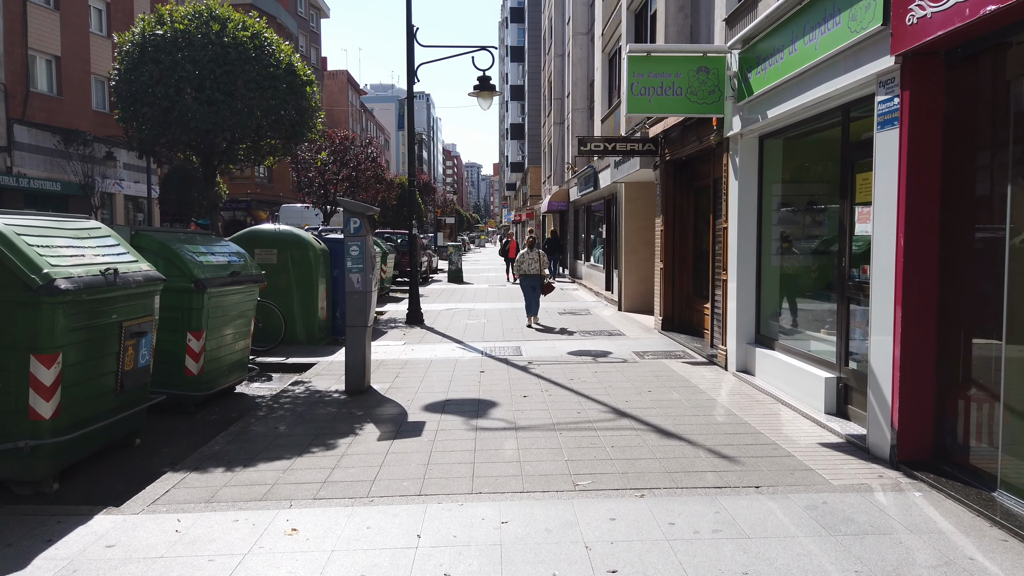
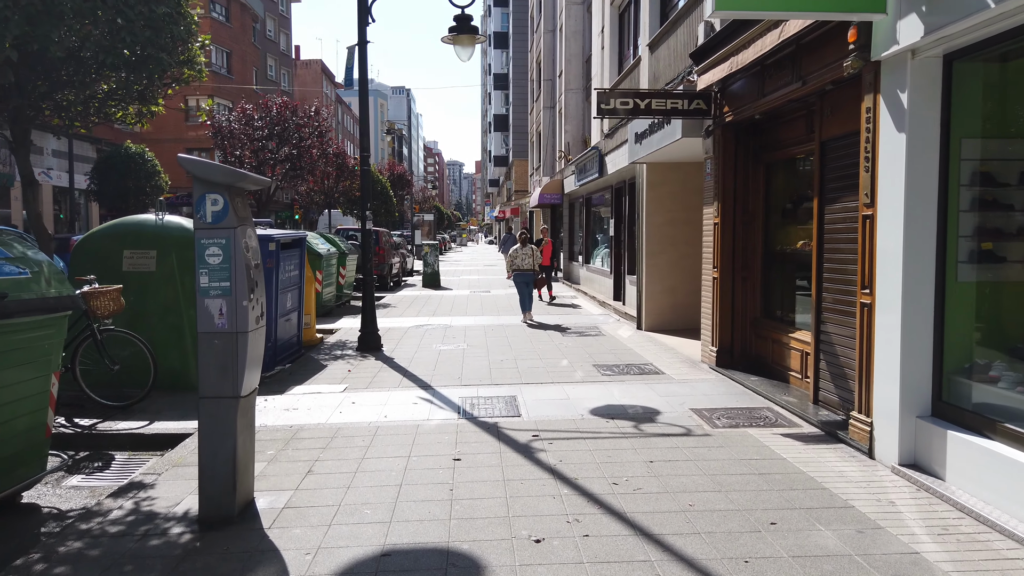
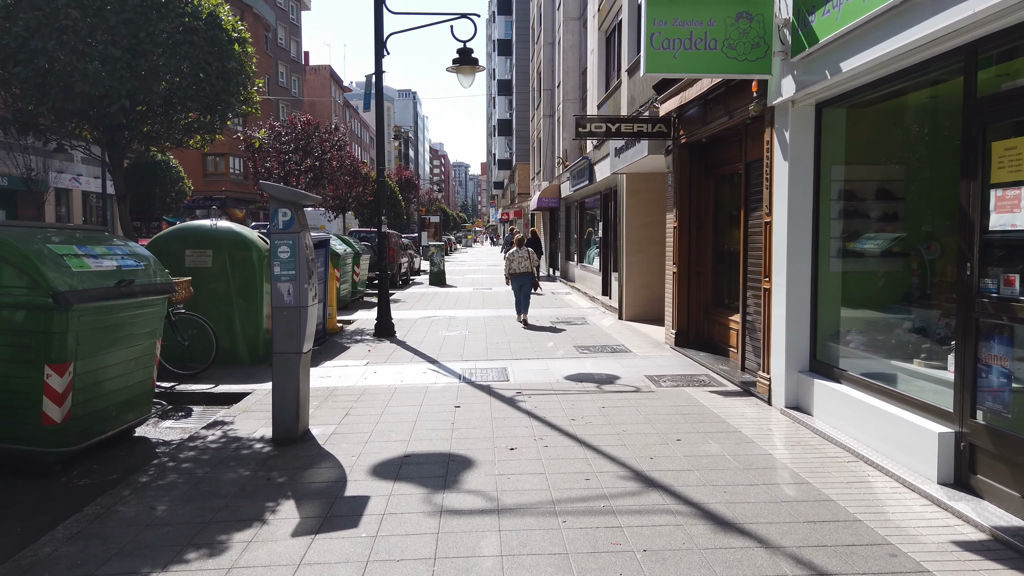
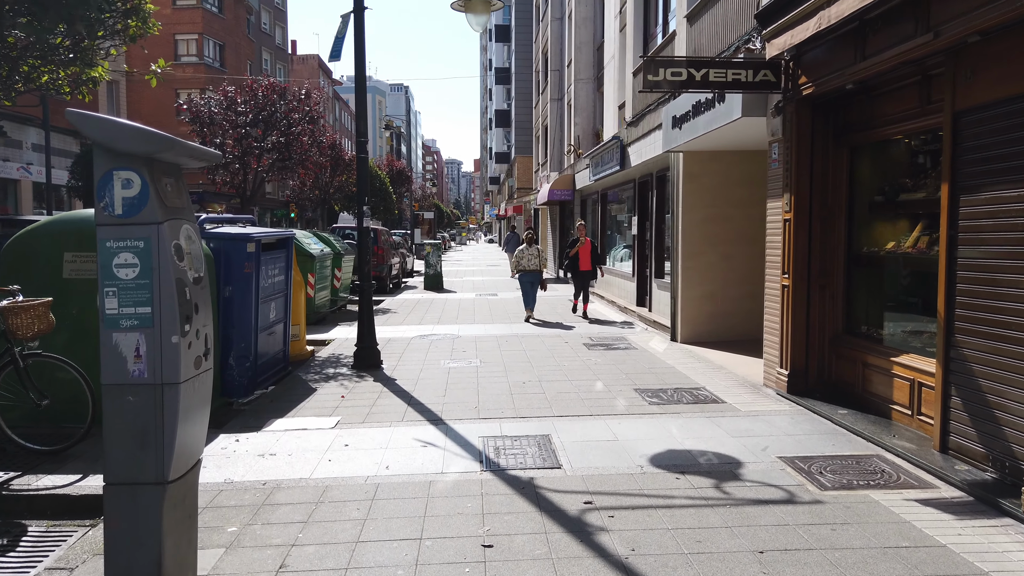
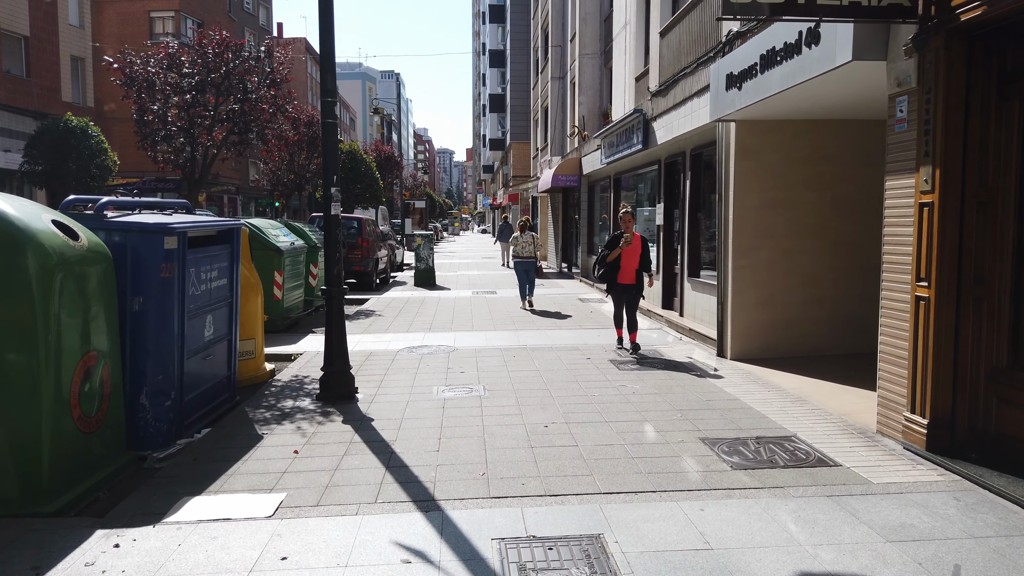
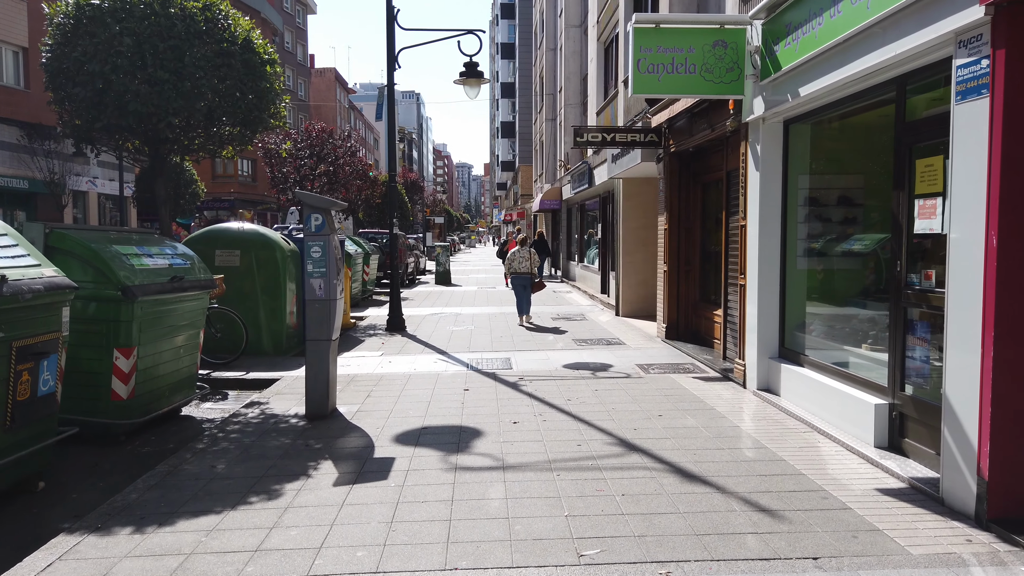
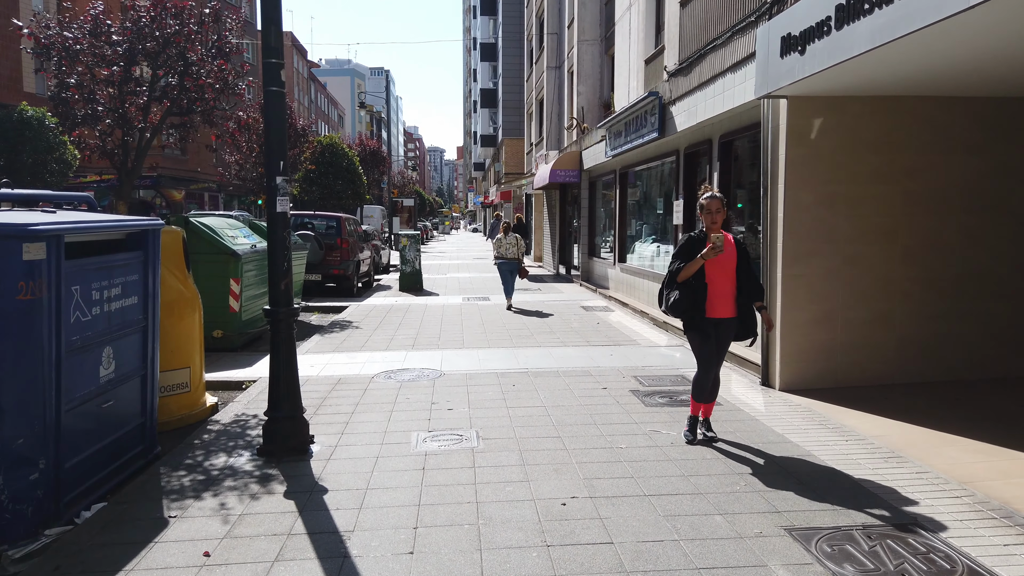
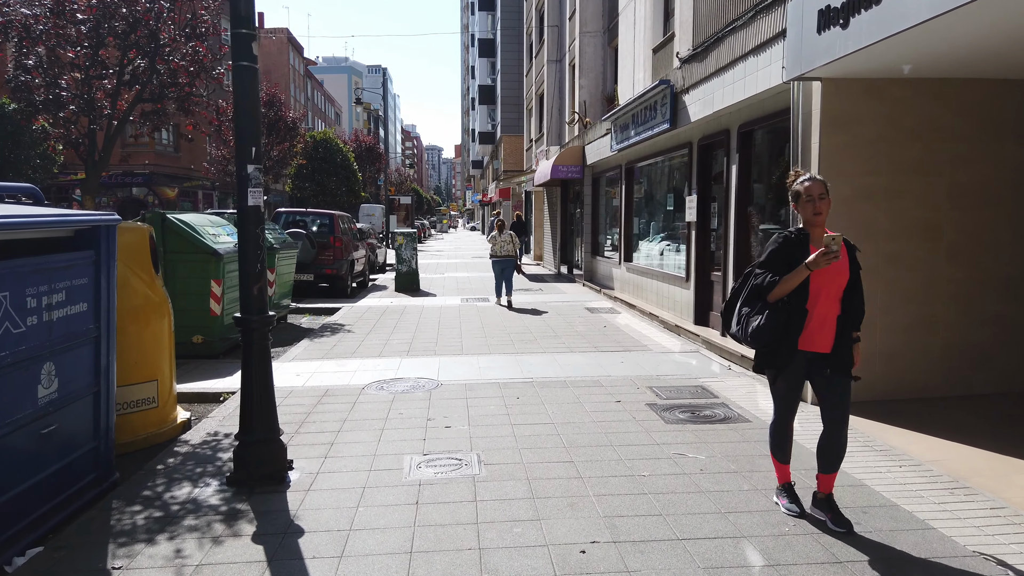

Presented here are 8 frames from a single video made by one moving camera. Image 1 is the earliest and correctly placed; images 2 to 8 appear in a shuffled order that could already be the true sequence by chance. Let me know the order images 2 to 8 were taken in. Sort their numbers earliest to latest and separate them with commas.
6, 3, 2, 4, 5, 7, 8
